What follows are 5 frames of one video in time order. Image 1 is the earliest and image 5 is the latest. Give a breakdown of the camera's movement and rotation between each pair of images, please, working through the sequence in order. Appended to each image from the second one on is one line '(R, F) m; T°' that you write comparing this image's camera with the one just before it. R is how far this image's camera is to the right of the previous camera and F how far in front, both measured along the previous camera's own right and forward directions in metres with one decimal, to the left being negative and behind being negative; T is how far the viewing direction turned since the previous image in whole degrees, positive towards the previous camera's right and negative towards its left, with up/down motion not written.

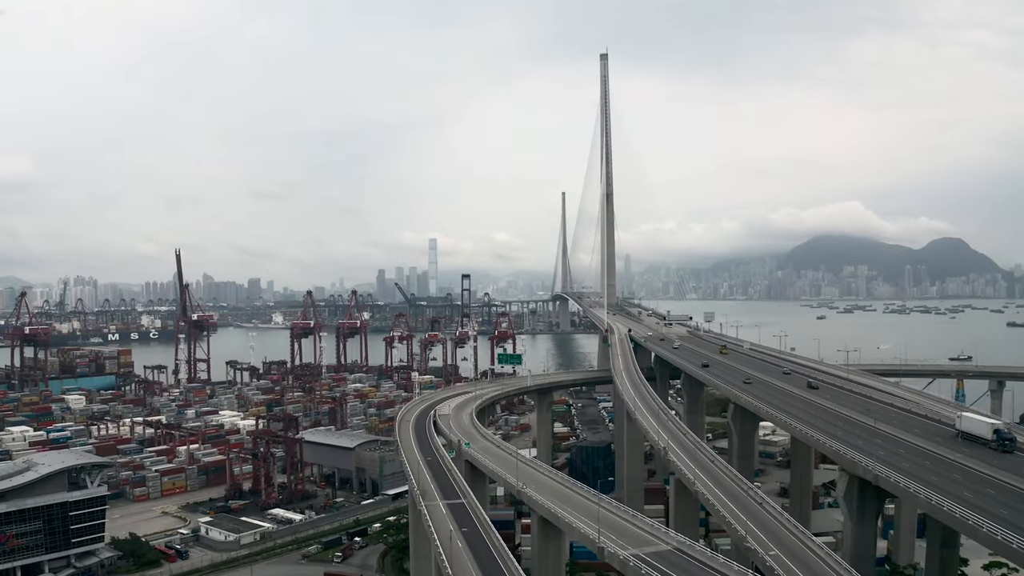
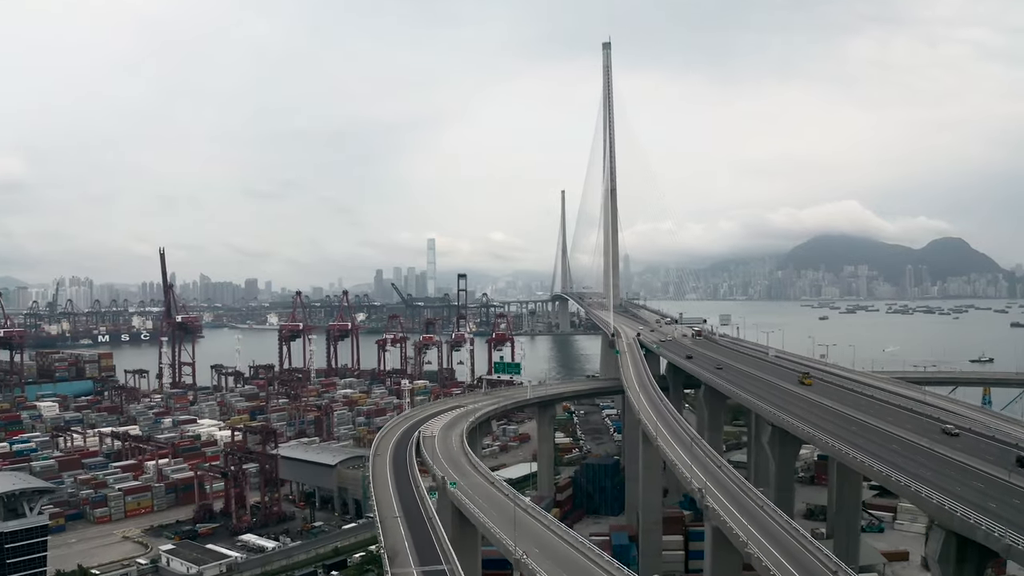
(0.0, +3.3) m; 0°
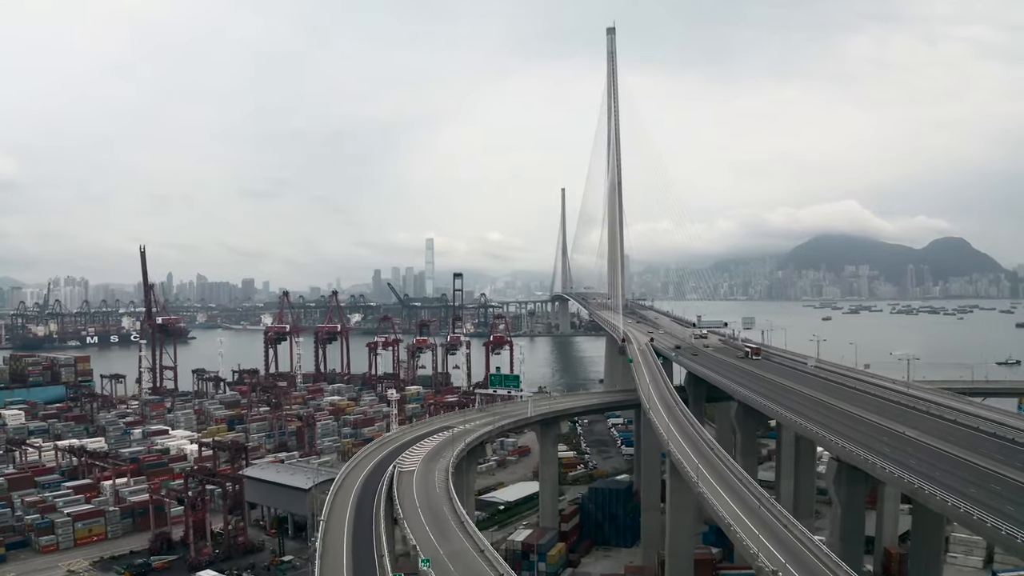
(0.0, +3.8) m; 0°
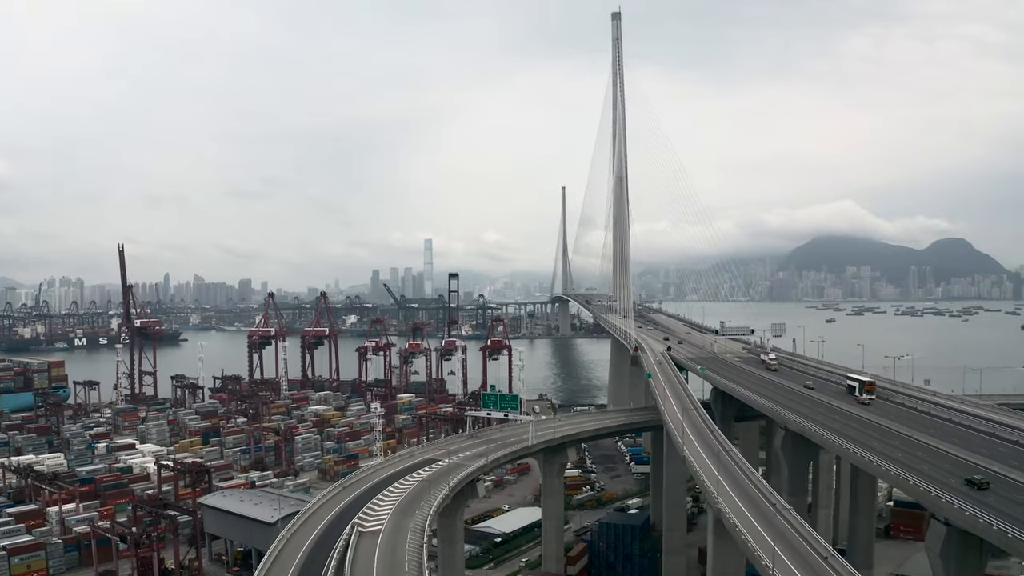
(0.0, +3.8) m; 0°
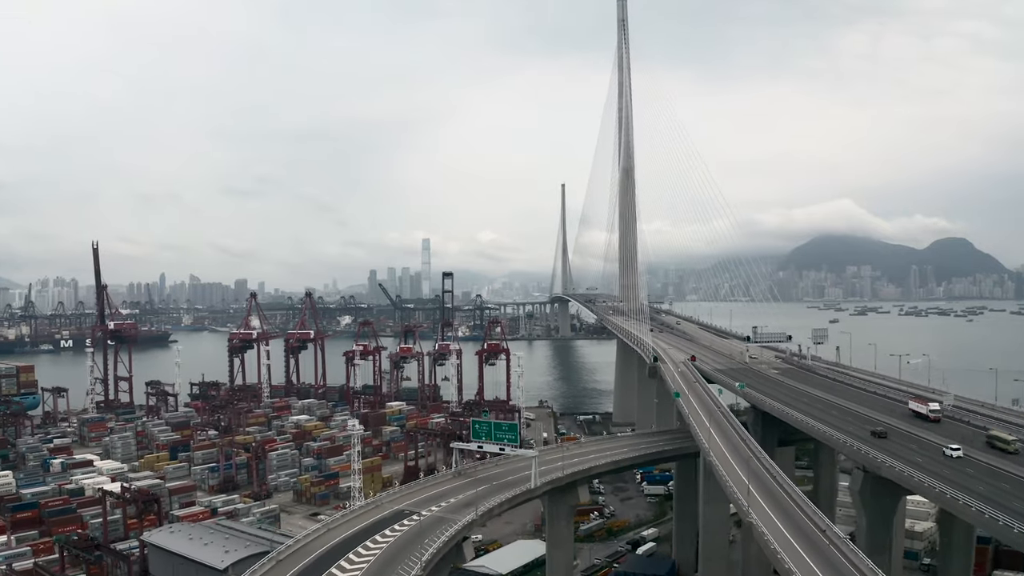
(0.0, +4.0) m; 0°
